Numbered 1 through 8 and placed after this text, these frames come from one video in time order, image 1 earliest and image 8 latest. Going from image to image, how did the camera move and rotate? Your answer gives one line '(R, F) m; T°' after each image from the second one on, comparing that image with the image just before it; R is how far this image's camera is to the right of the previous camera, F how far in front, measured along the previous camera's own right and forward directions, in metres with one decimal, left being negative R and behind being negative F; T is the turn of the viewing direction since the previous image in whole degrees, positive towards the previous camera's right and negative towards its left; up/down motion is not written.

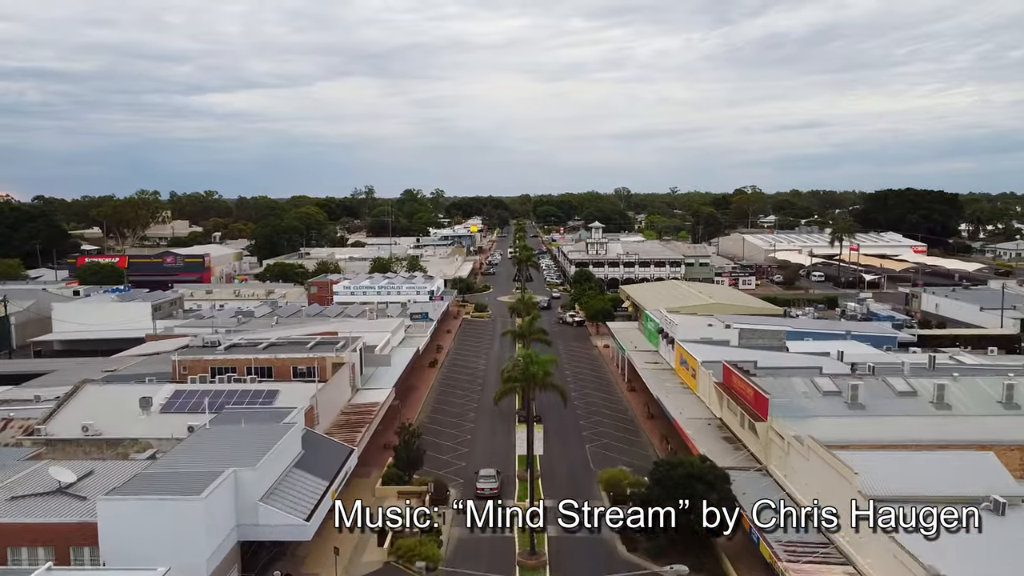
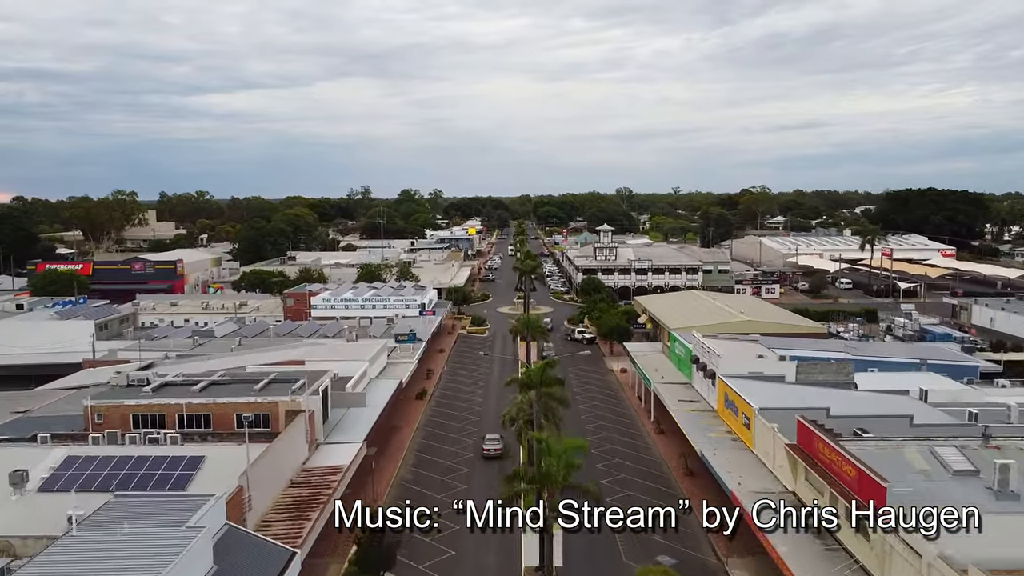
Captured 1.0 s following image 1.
(-0.1, +9.2) m; 0°
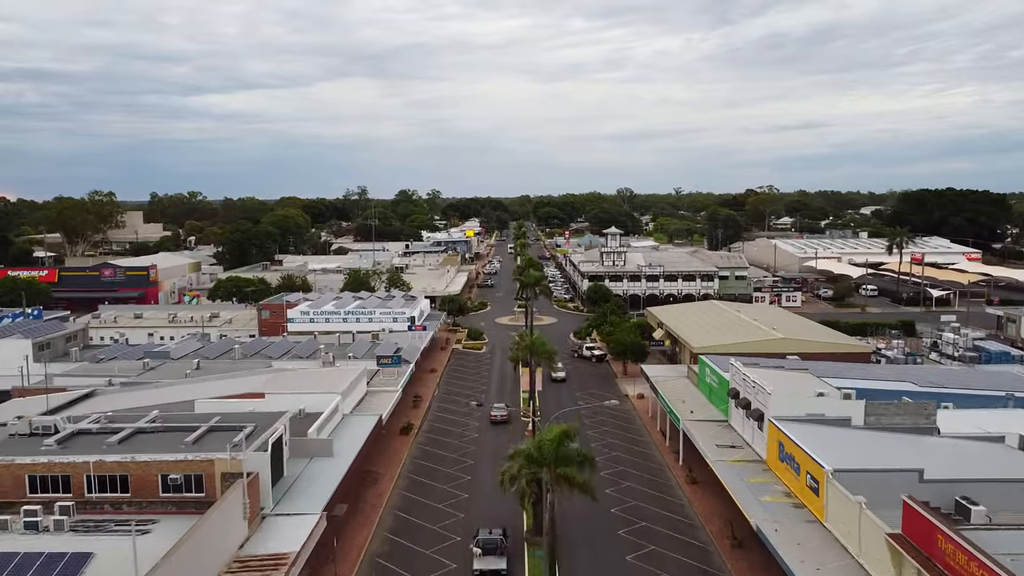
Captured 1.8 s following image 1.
(0.0, +7.4) m; 0°
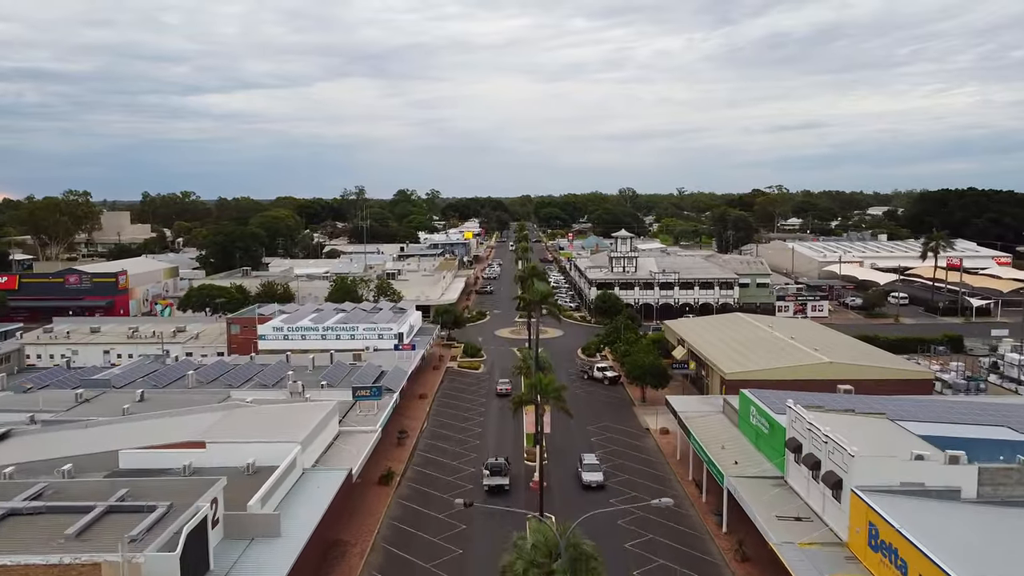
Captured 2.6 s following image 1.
(-0.1, +7.4) m; 0°
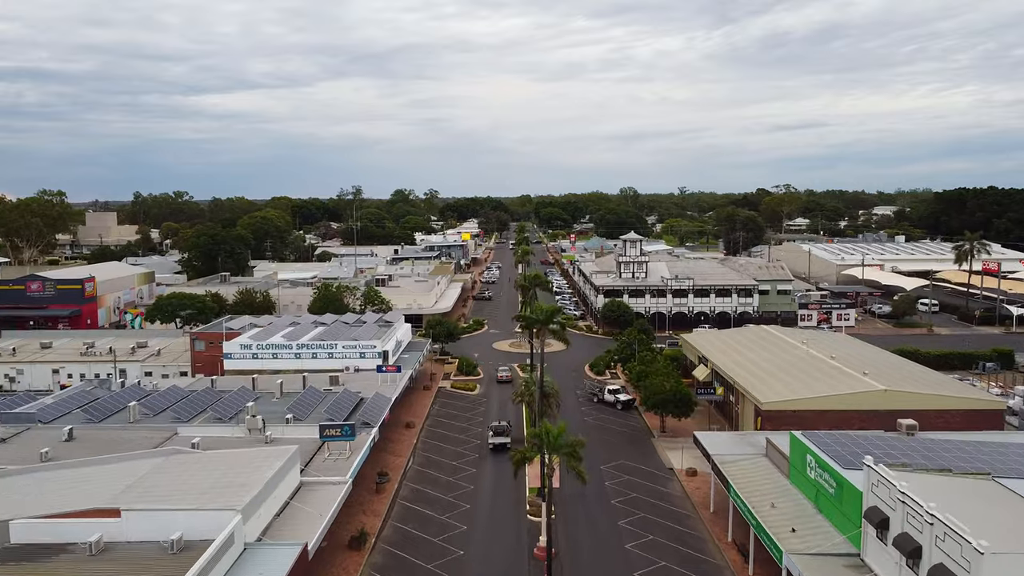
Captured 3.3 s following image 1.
(0.0, +6.5) m; 0°
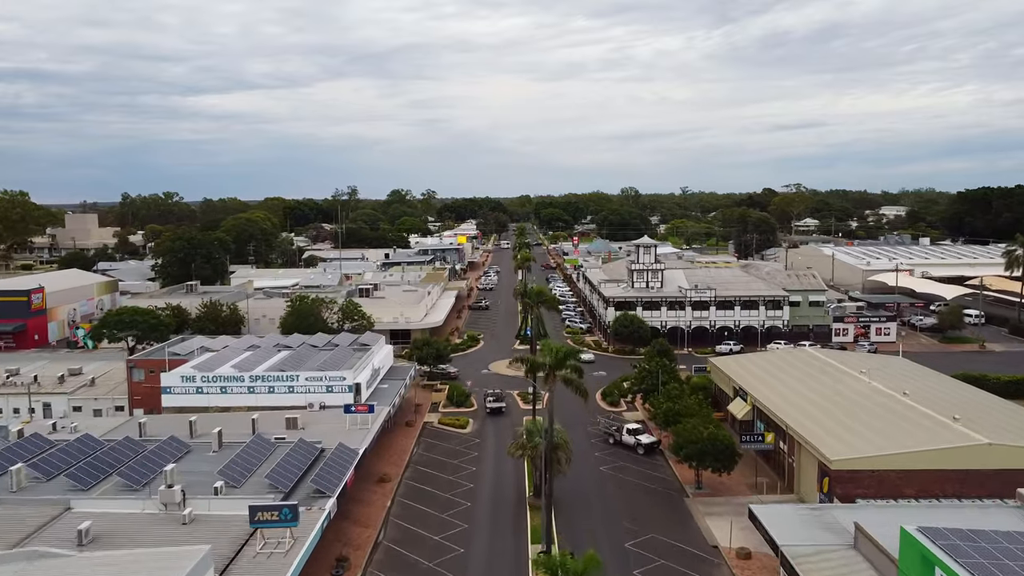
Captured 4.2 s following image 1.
(0.0, +8.4) m; 0°
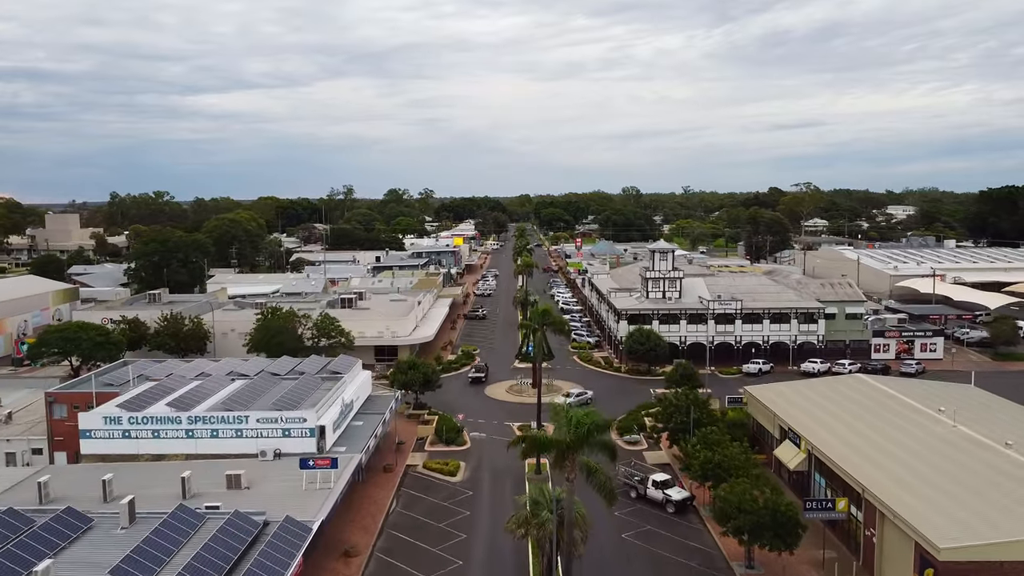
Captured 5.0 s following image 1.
(0.0, +7.6) m; 0°
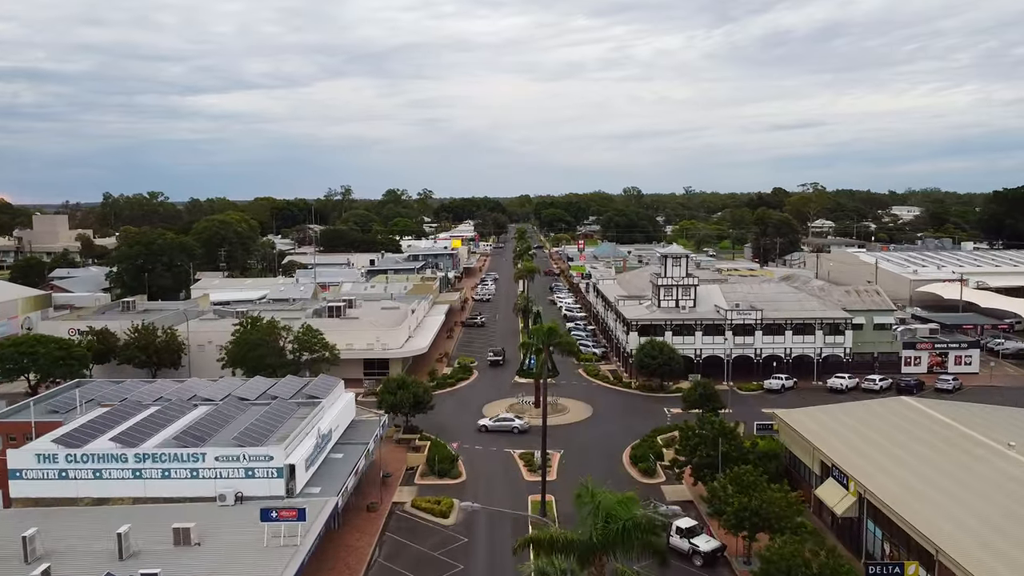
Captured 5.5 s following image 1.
(0.0, +4.6) m; 0°
